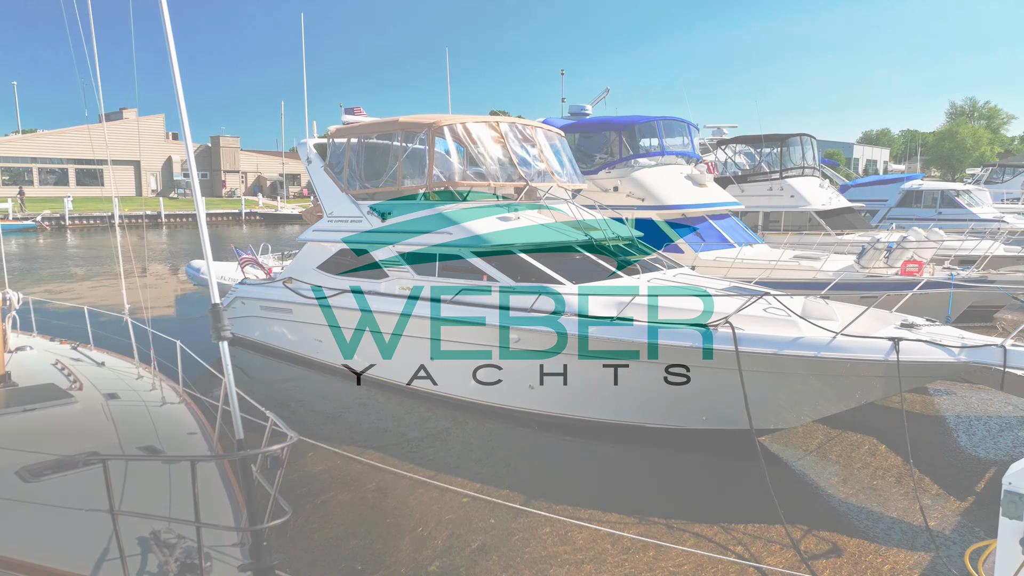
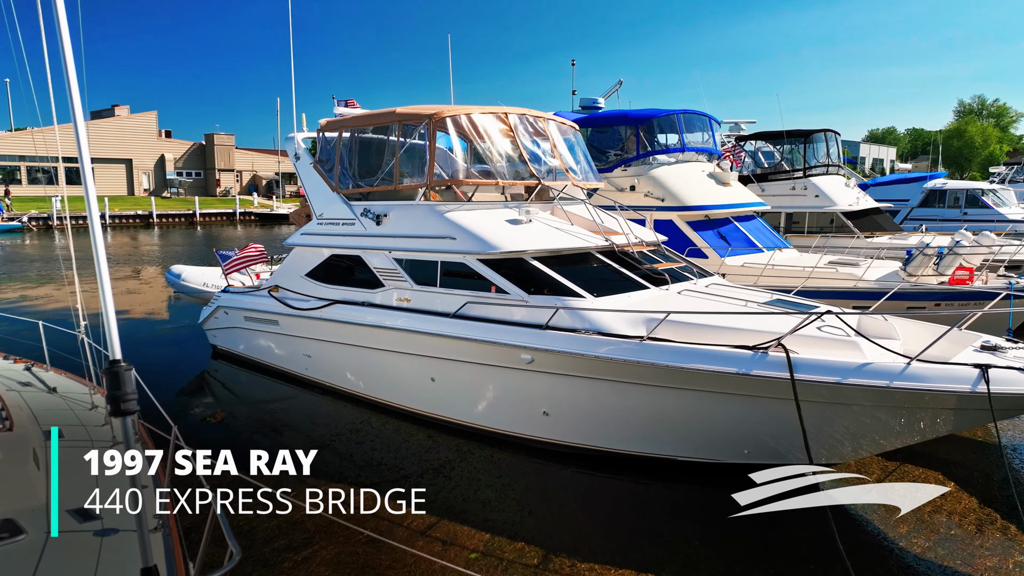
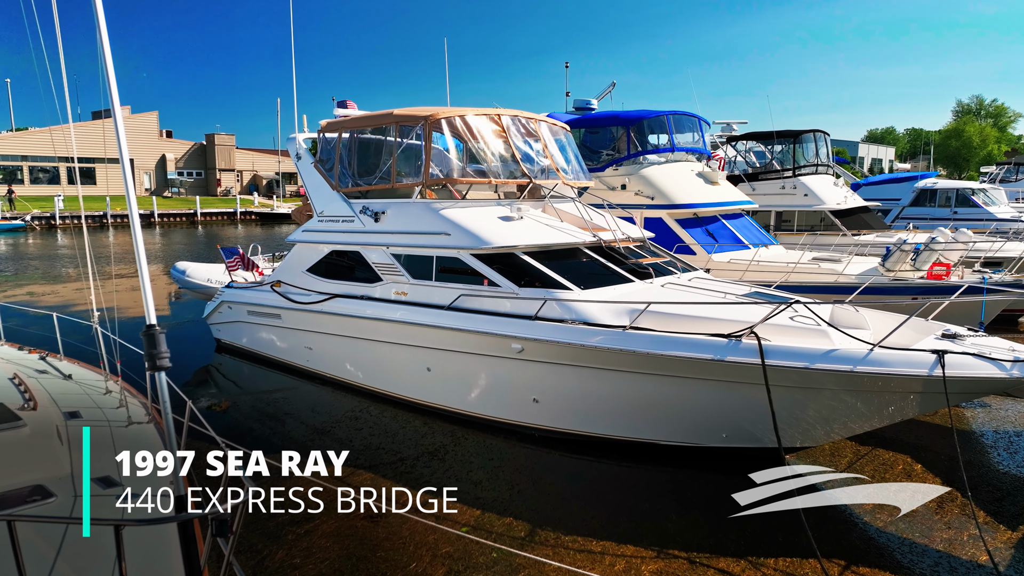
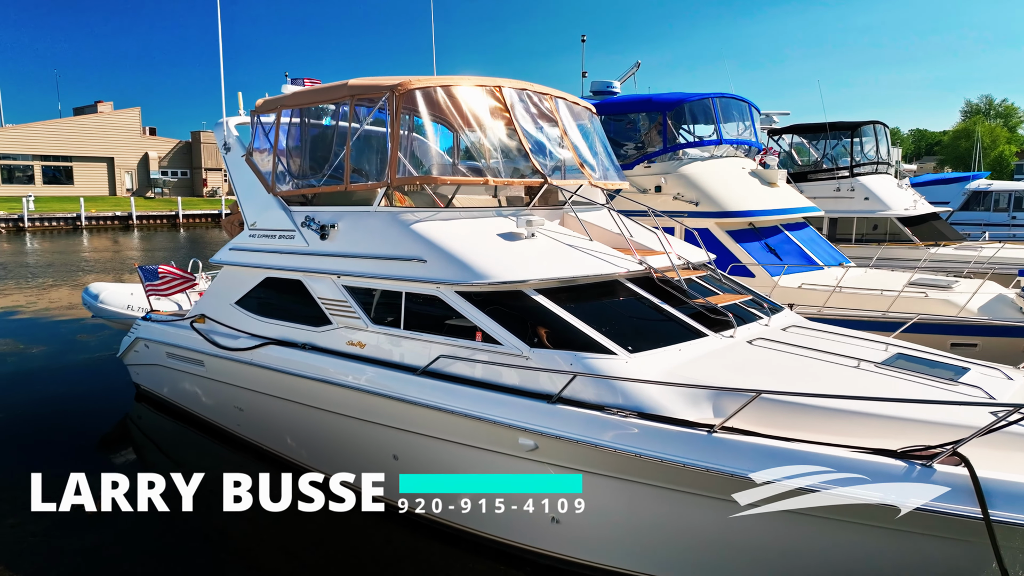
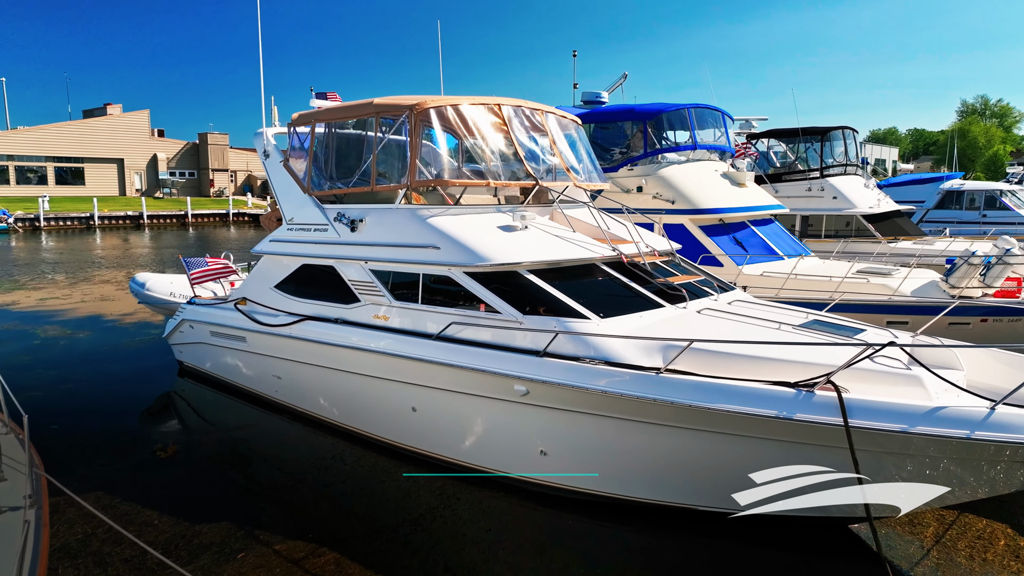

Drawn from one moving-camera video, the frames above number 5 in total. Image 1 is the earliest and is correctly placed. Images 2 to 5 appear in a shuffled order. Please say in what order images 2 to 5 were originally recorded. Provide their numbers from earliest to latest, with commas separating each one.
3, 2, 5, 4
